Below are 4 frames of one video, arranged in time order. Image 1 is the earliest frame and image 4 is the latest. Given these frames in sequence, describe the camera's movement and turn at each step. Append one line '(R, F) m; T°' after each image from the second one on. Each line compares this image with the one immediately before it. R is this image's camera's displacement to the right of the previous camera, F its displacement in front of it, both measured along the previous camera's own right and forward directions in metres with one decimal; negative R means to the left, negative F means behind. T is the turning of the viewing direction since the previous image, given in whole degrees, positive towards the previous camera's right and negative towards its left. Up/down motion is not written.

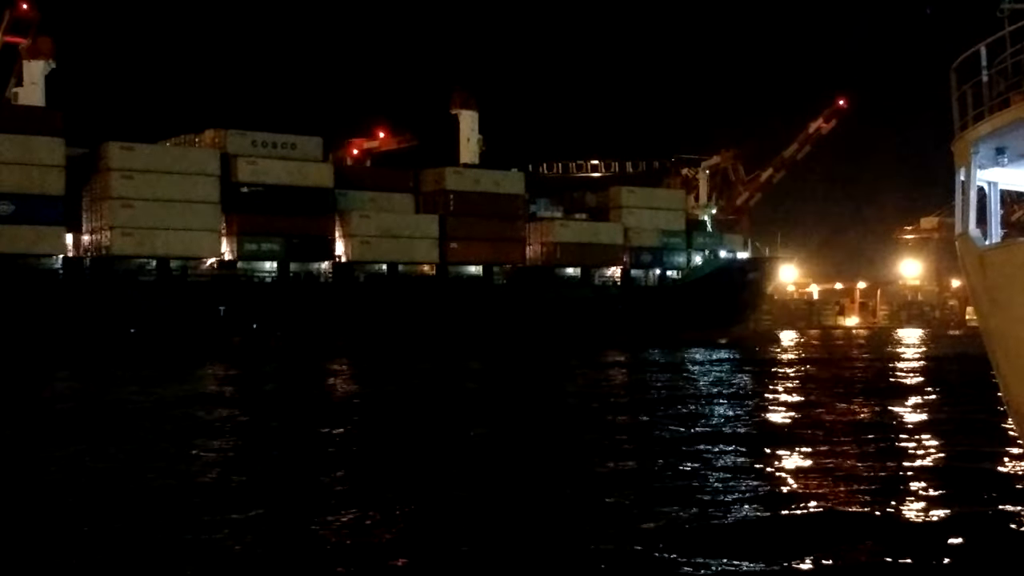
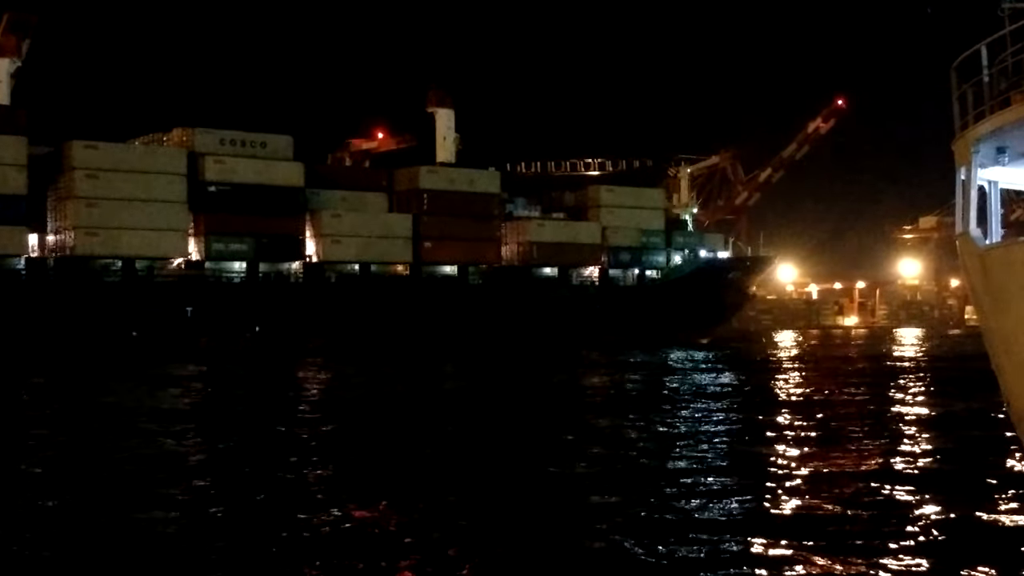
(+0.1, +0.9) m; +1°
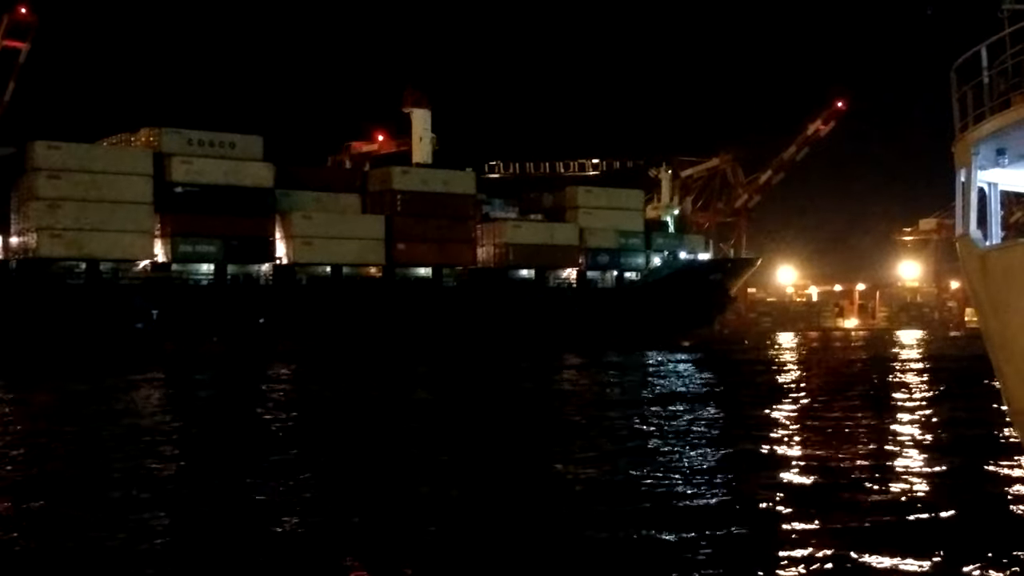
(+0.1, +0.9) m; +1°
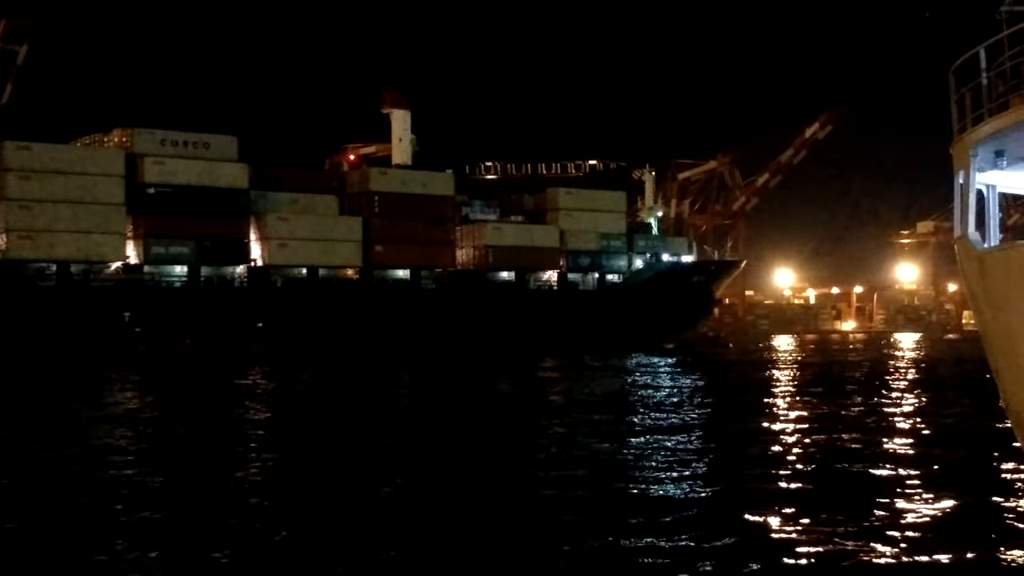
(0.0, +0.6) m; +1°
